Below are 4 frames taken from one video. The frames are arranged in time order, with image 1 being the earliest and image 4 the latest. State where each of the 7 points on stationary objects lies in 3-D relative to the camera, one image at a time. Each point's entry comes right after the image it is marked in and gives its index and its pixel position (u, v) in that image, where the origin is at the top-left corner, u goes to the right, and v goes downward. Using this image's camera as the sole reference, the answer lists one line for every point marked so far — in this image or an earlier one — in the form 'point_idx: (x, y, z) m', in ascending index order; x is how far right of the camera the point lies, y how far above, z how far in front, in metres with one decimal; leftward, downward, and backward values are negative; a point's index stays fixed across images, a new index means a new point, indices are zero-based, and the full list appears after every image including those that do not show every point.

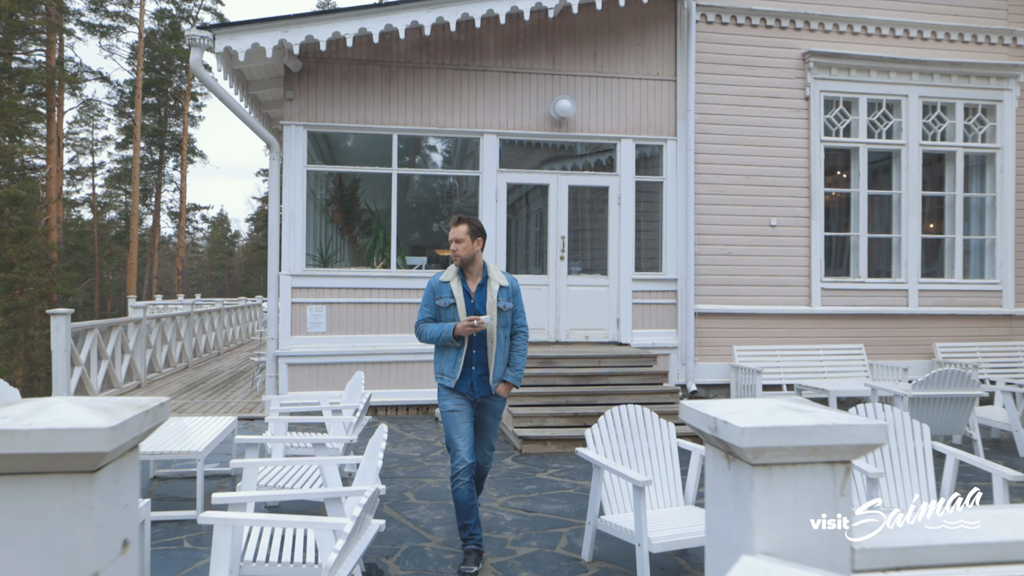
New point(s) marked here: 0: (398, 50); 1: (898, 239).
0: (-1.2, +2.6, +7.6) m
1: (+4.8, +0.6, +8.5) m
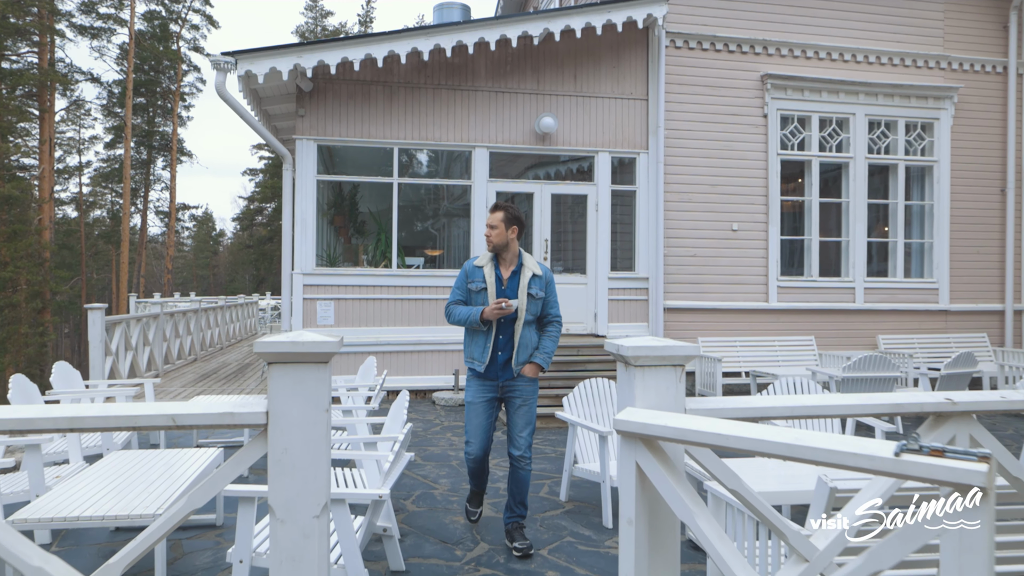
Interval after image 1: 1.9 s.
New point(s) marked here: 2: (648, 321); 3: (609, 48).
0: (-1.4, +2.6, +8.4) m
1: (+4.6, +0.6, +9.5) m
2: (+1.8, -0.4, +8.9) m
3: (+1.3, +3.1, +8.9) m
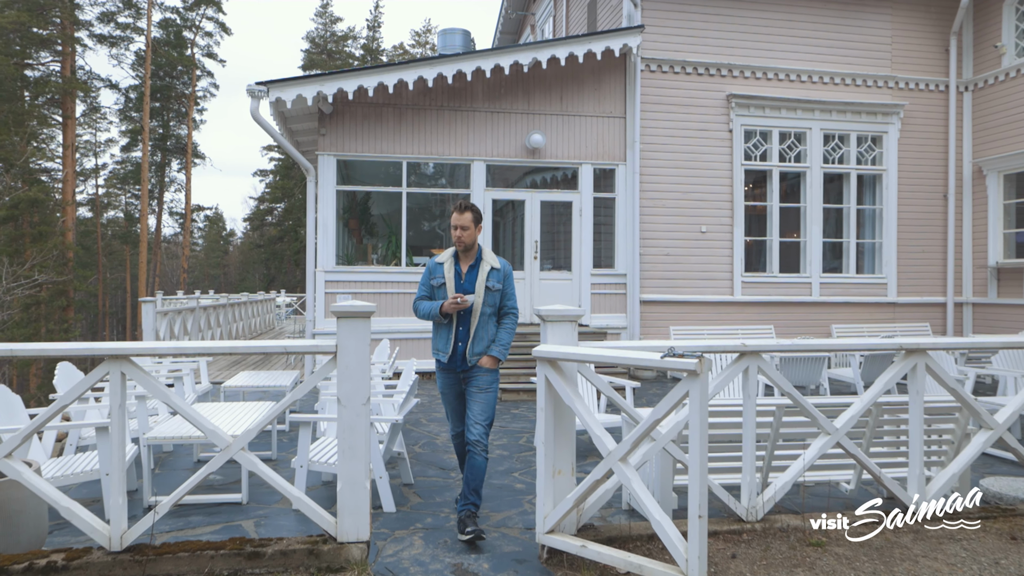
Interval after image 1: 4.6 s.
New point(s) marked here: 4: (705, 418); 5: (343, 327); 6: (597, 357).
0: (-1.5, +2.7, +9.7) m
1: (+4.5, +0.7, +10.7) m
2: (+1.7, -0.4, +10.2) m
3: (+1.2, +3.2, +10.1) m
4: (+0.7, -0.5, +2.5) m
5: (-0.7, -0.2, +2.9) m
6: (+0.3, -0.3, +2.7) m
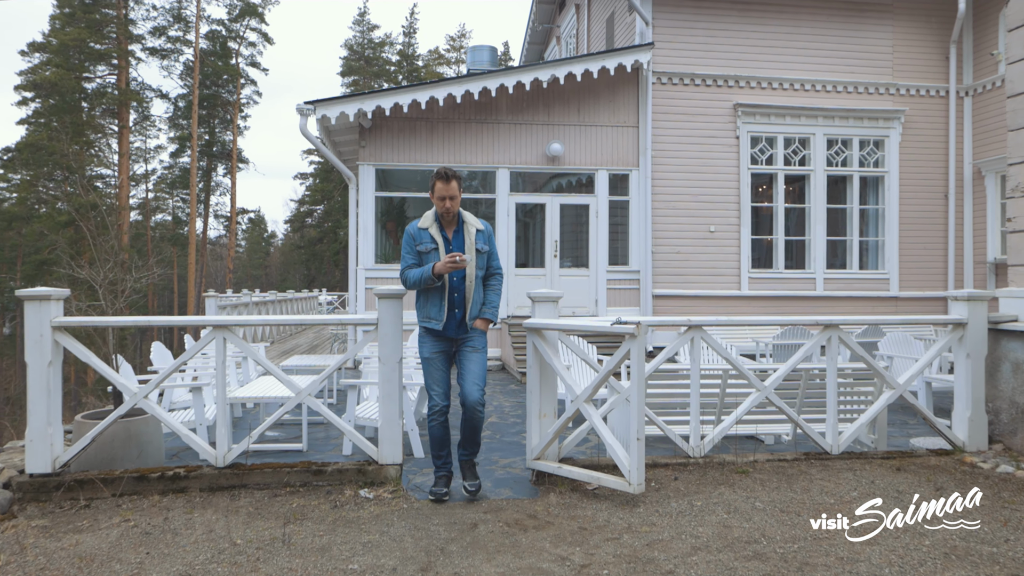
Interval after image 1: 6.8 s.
0: (-1.2, +2.8, +10.7) m
1: (+4.9, +0.8, +11.4) m
2: (+2.0, -0.3, +11.0) m
3: (+1.5, +3.2, +11.0) m
4: (+0.6, -0.4, +3.4) m
5: (-0.7, -0.1, +3.9) m
6: (+0.3, -0.2, +3.7) m
